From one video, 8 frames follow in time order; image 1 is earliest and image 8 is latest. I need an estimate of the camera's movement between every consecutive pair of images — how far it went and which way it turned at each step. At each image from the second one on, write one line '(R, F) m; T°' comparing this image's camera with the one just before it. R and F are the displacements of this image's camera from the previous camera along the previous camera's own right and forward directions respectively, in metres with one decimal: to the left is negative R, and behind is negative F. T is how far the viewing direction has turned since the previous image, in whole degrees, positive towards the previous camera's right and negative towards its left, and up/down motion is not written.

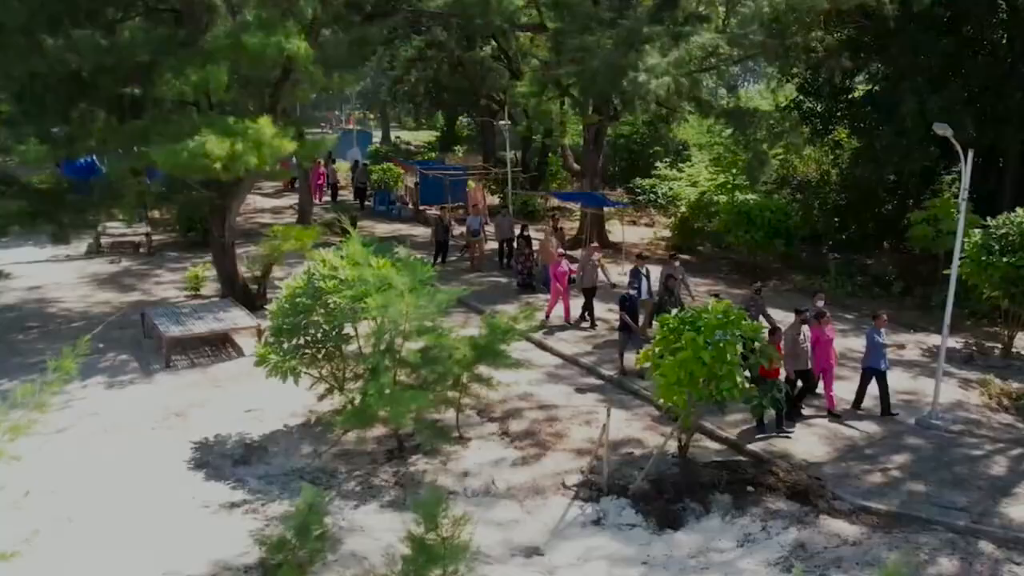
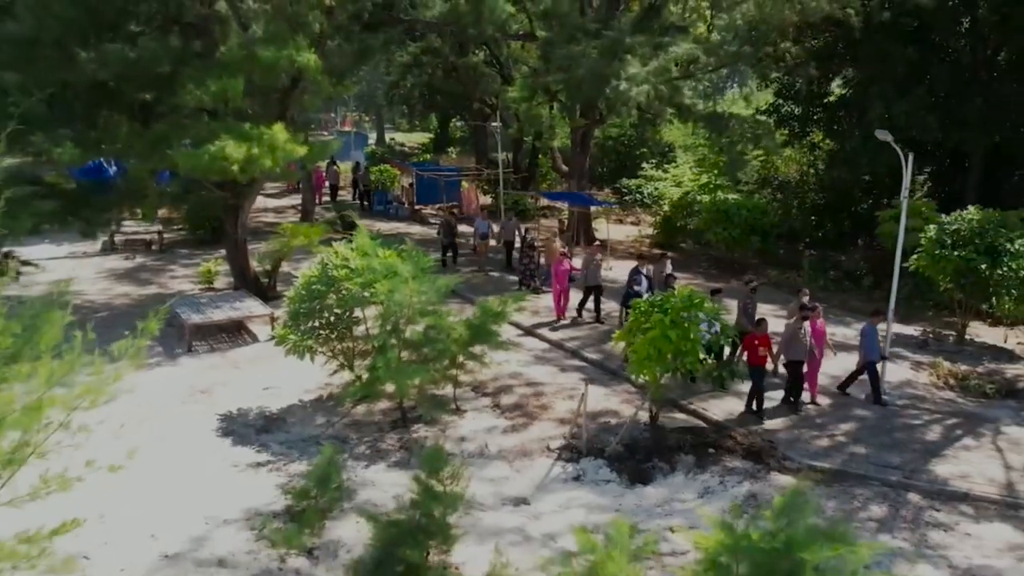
(0.0, -0.9) m; 0°
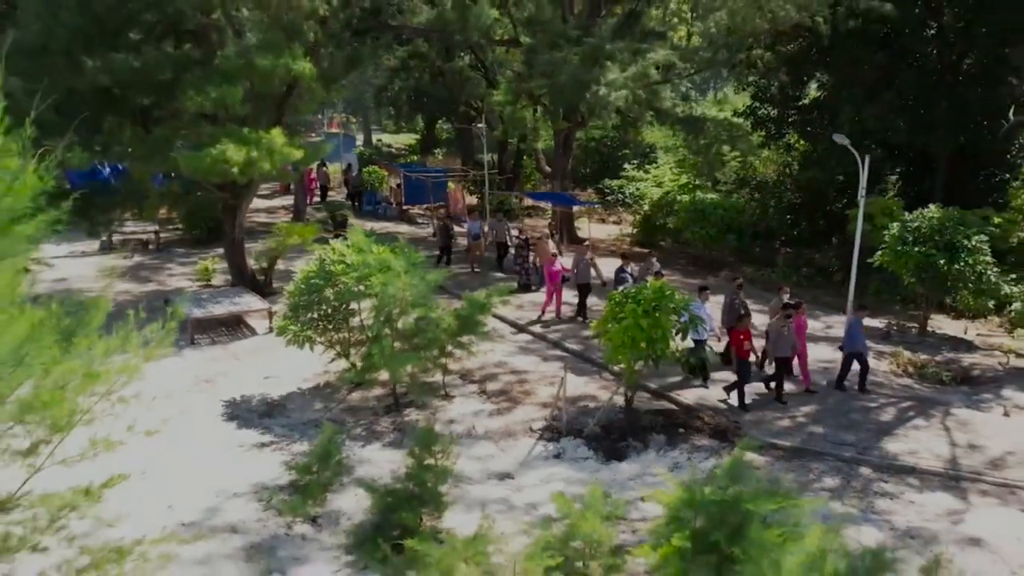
(0.0, -0.6) m; +1°
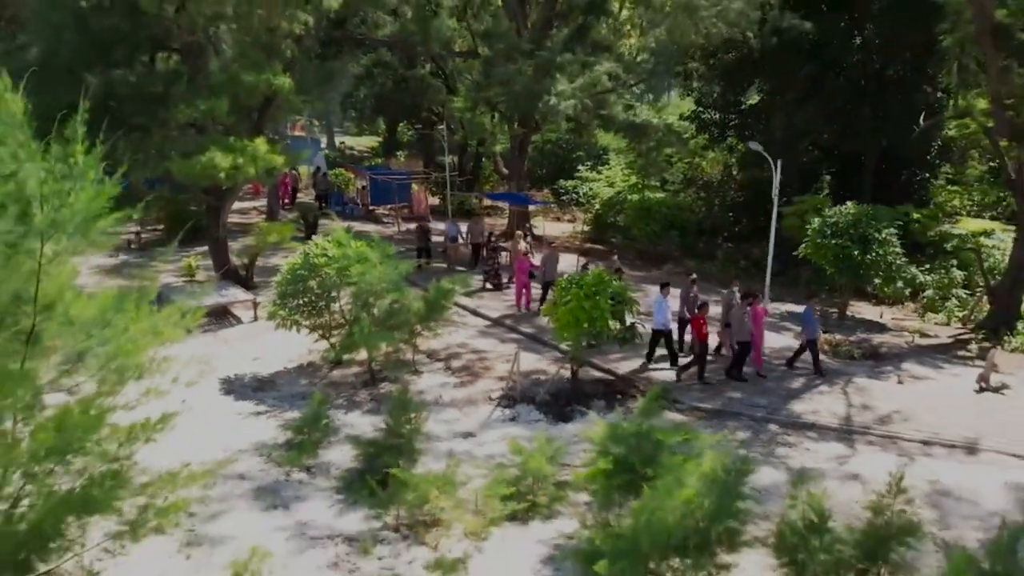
(0.0, -1.3) m; +2°
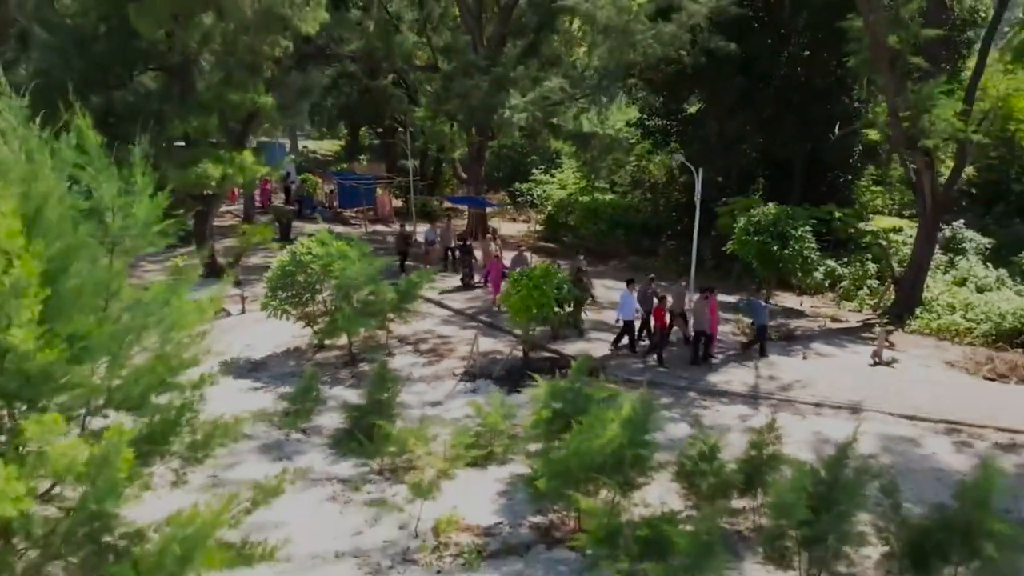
(0.0, -1.6) m; +2°
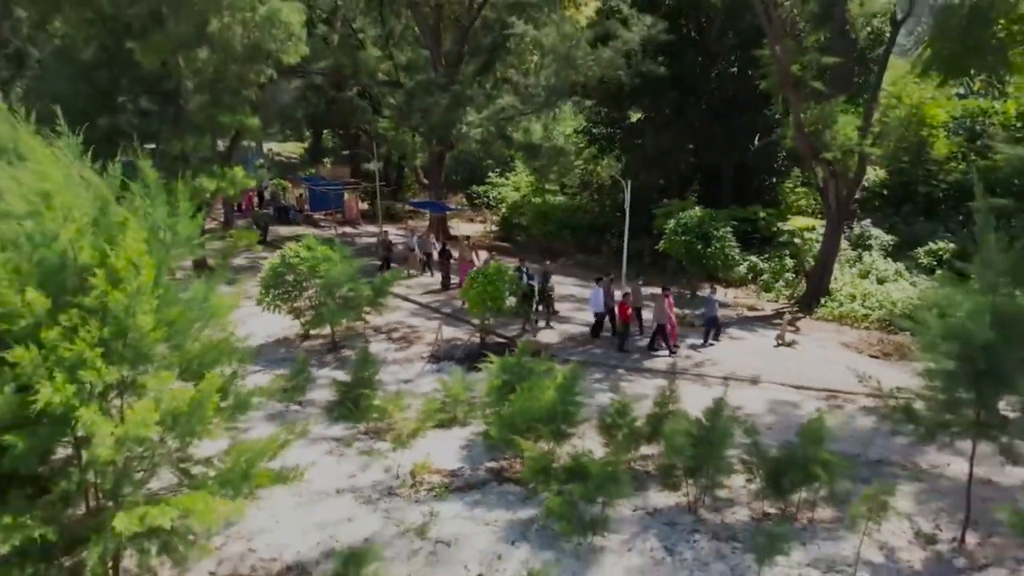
(0.0, -2.1) m; +2°
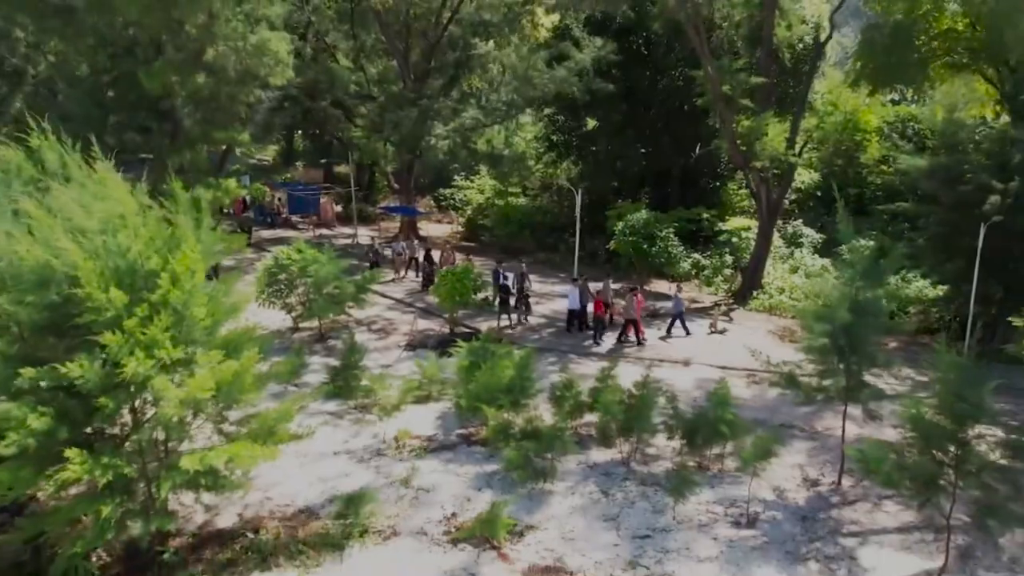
(0.0, -2.0) m; +2°
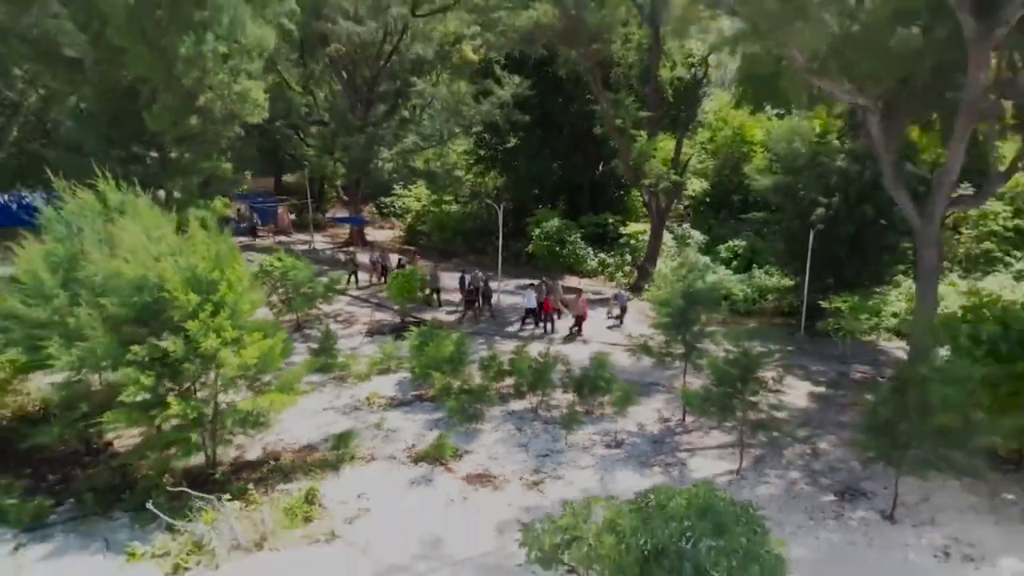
(-0.1, -4.2) m; +4°
